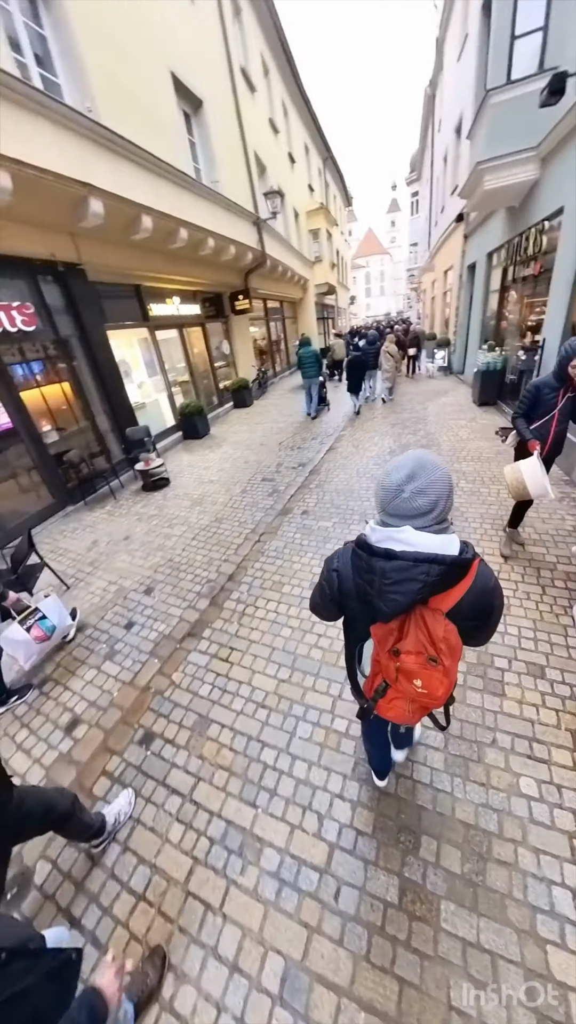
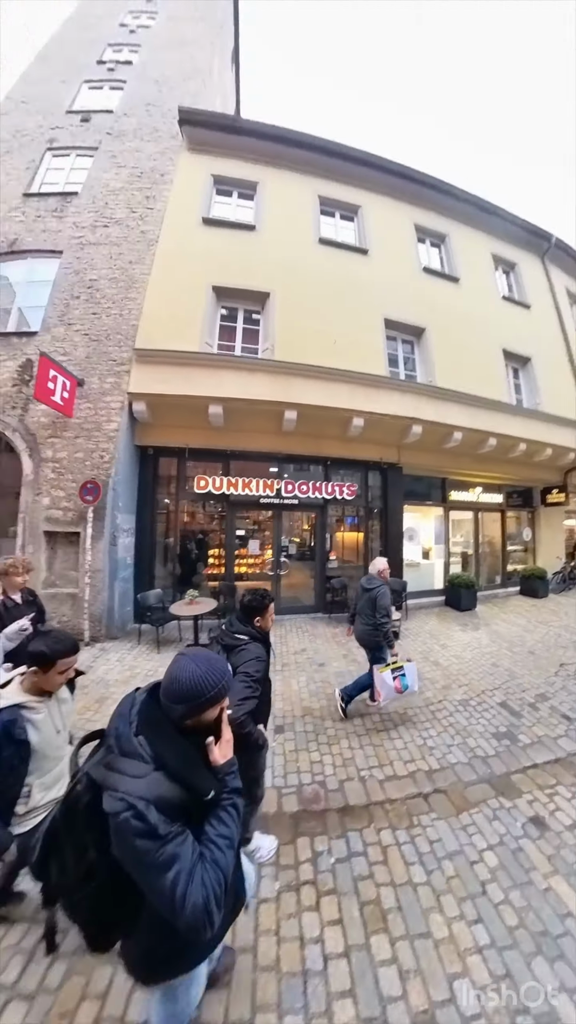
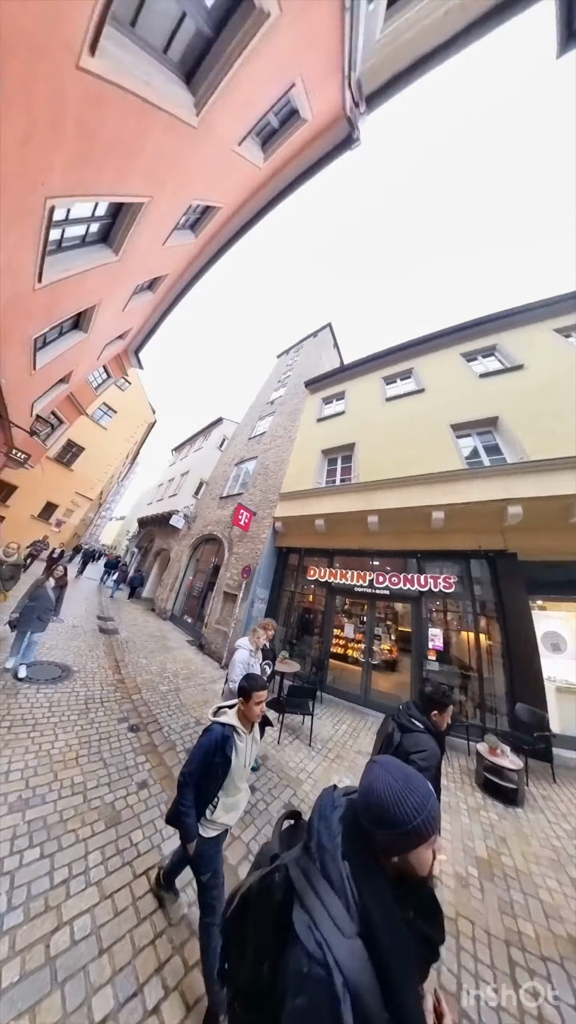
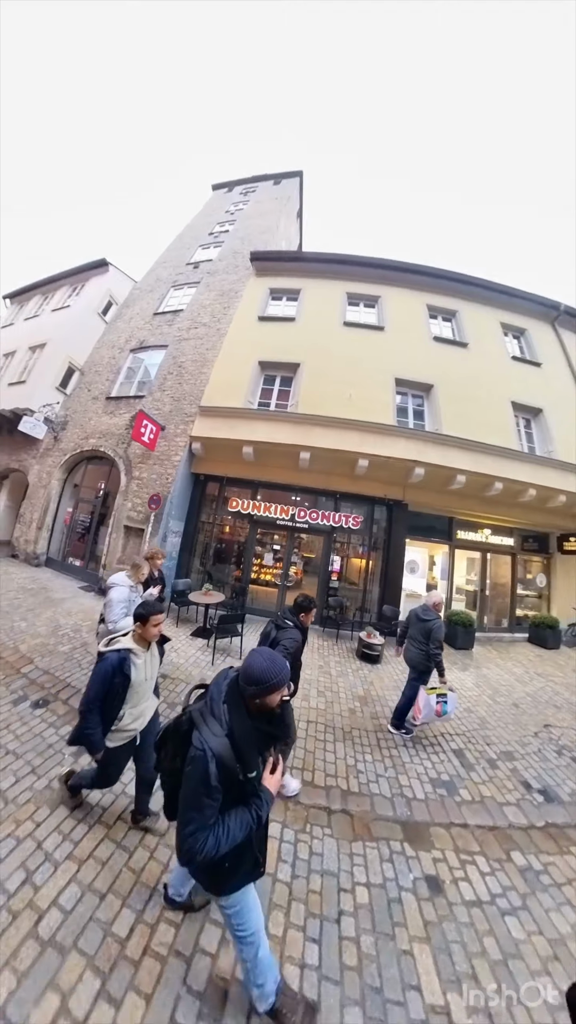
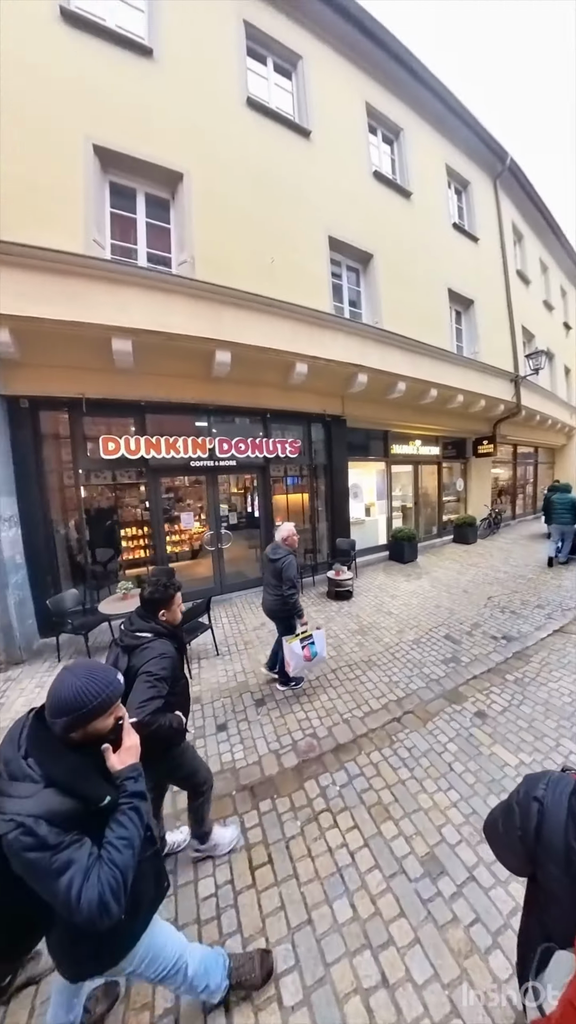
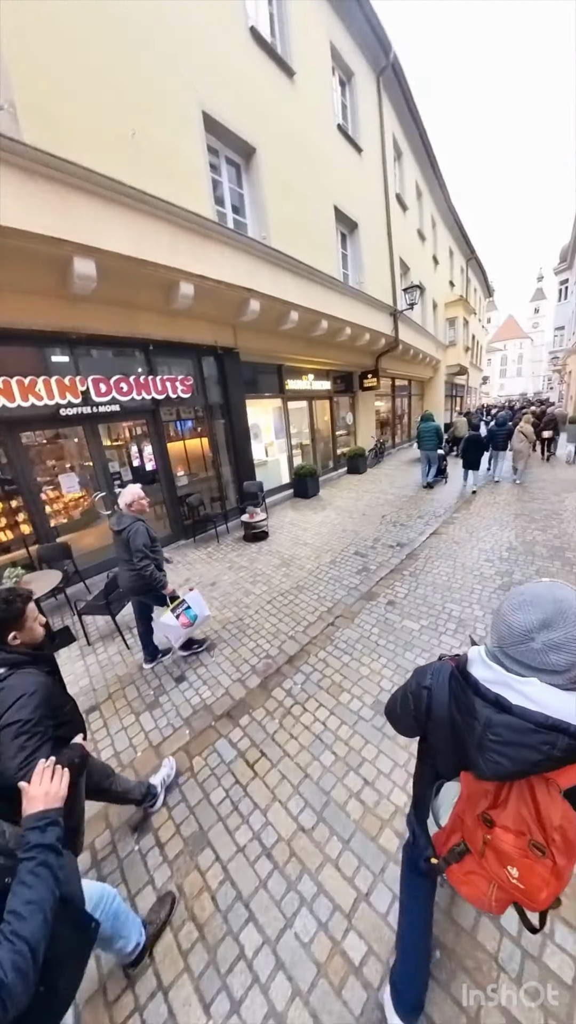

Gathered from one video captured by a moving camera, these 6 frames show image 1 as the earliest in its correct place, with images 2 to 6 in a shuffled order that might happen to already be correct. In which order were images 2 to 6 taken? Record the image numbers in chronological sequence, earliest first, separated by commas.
6, 5, 2, 4, 3
